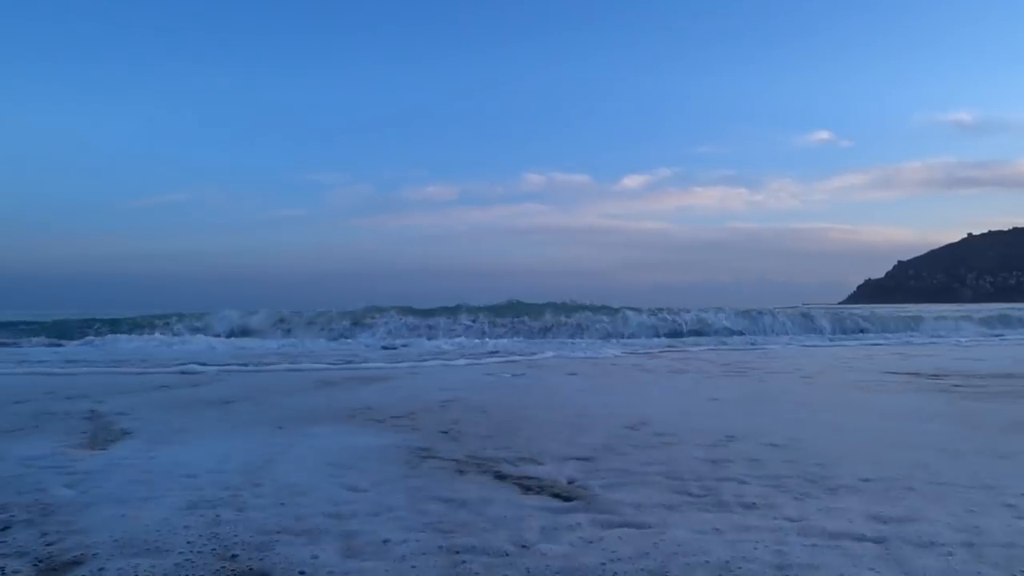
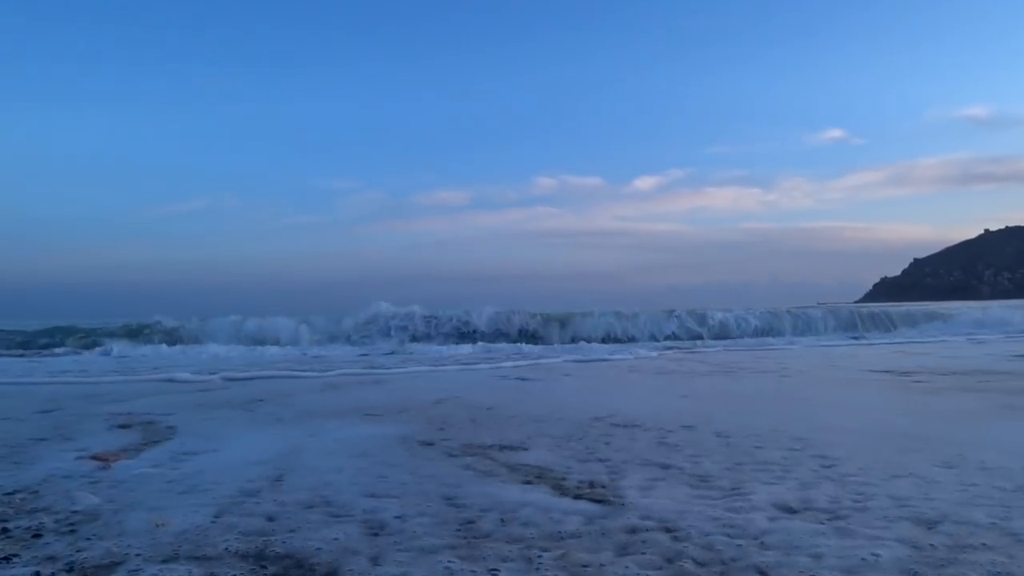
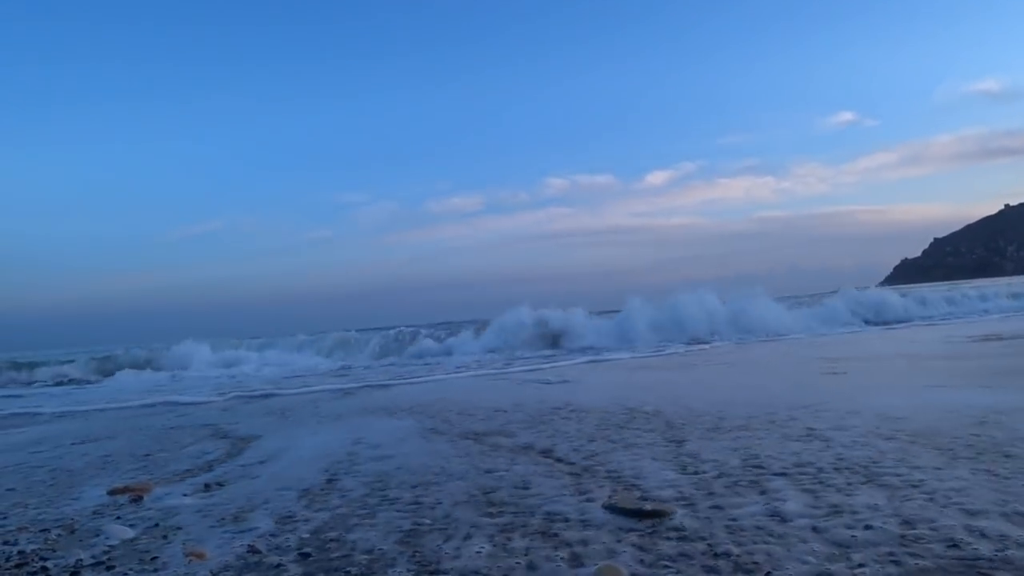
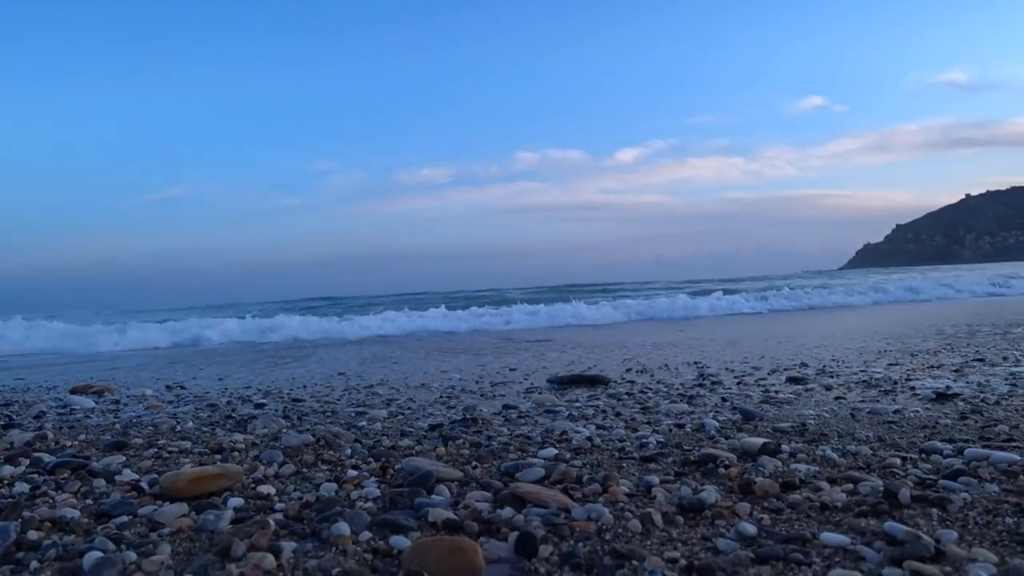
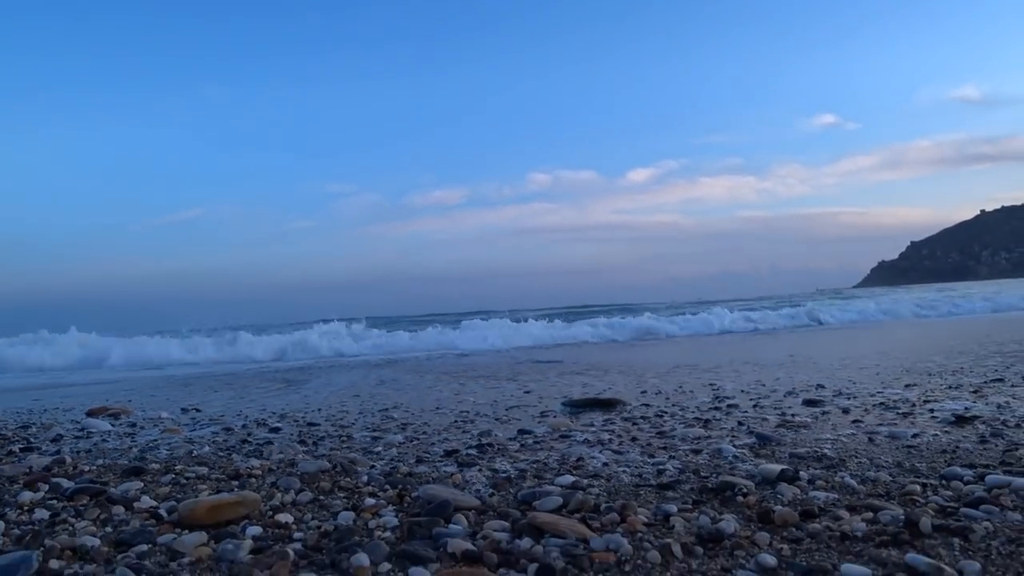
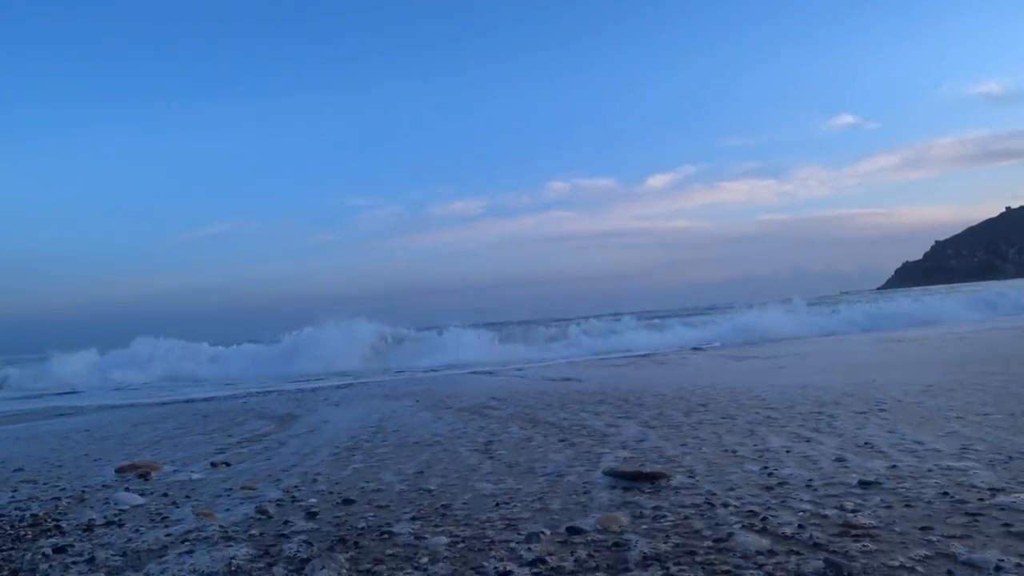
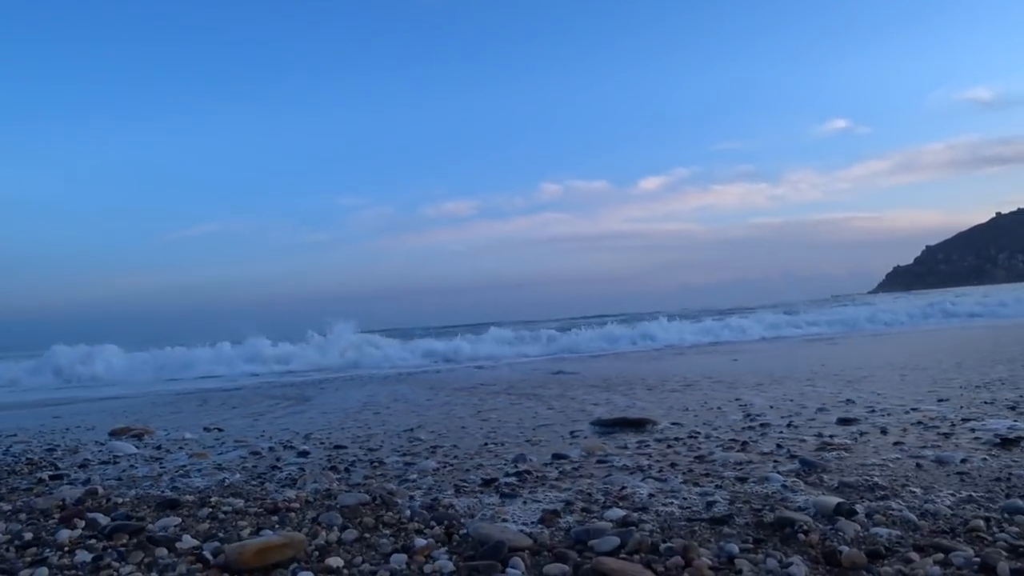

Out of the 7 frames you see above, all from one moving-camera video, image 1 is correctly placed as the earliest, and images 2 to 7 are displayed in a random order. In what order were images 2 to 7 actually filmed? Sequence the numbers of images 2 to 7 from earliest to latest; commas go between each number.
2, 3, 6, 7, 5, 4
